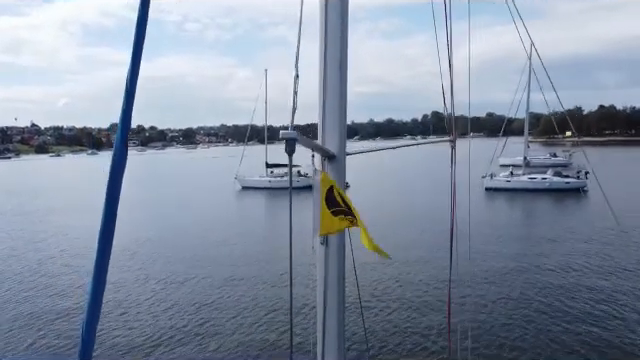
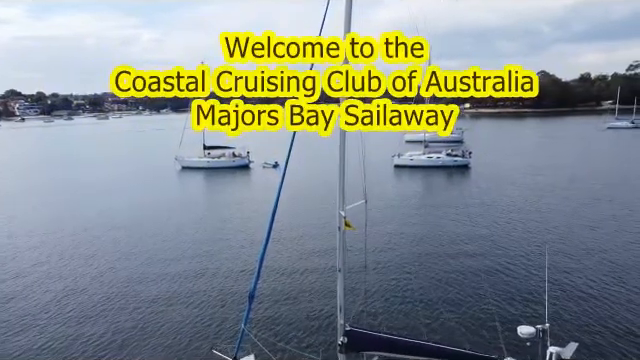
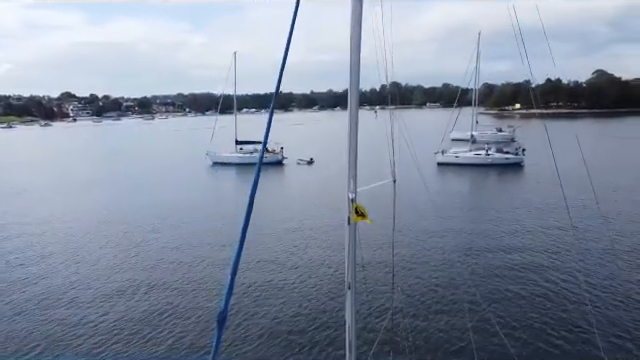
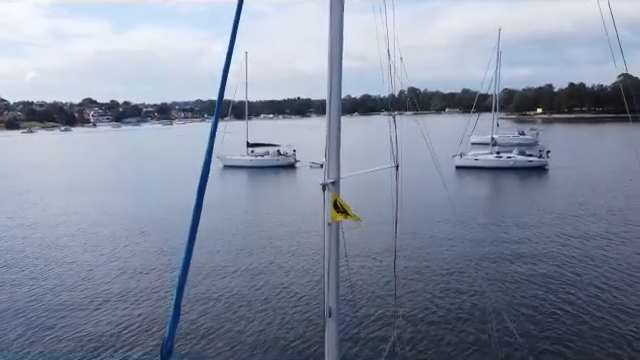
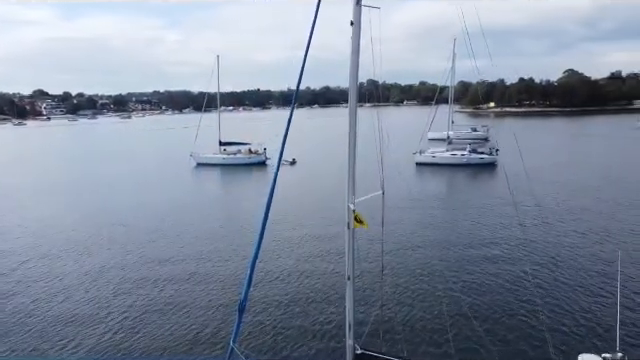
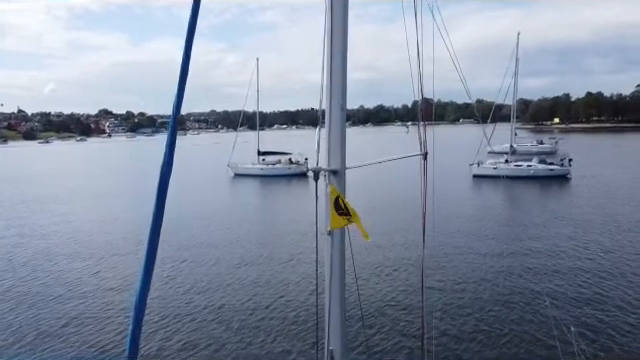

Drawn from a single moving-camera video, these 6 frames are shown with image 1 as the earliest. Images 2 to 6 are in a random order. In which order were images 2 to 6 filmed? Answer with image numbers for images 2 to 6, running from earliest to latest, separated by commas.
6, 4, 3, 5, 2
